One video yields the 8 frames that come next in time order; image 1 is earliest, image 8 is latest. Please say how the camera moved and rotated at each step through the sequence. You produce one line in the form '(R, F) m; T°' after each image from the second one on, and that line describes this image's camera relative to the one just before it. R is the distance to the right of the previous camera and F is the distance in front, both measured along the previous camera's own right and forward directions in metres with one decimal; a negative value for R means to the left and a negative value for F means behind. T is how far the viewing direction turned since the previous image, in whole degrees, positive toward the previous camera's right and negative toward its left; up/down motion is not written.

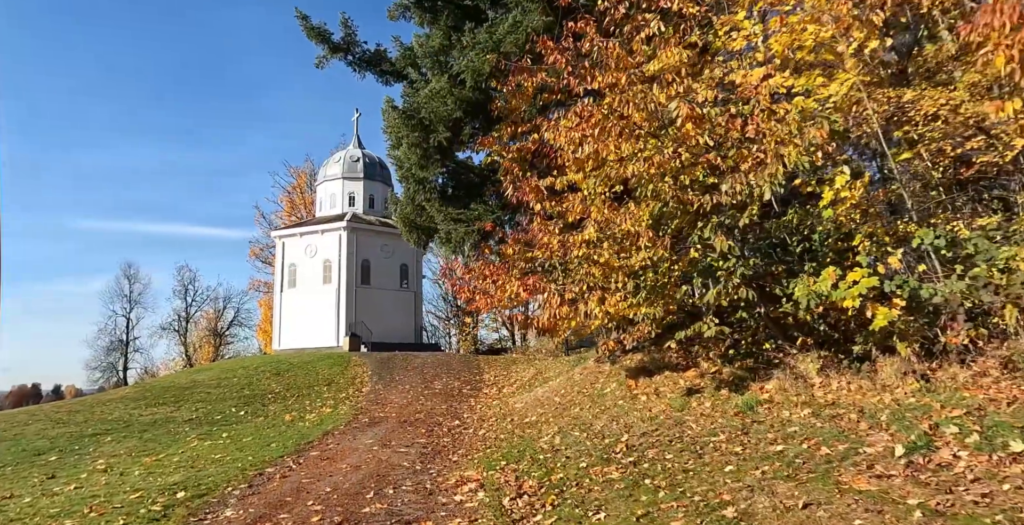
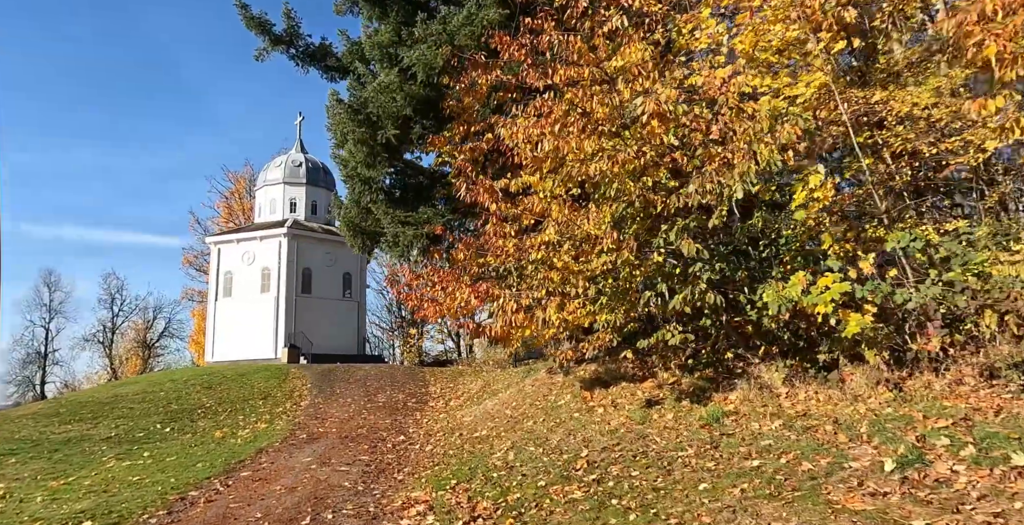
(-0.1, +0.6) m; +5°
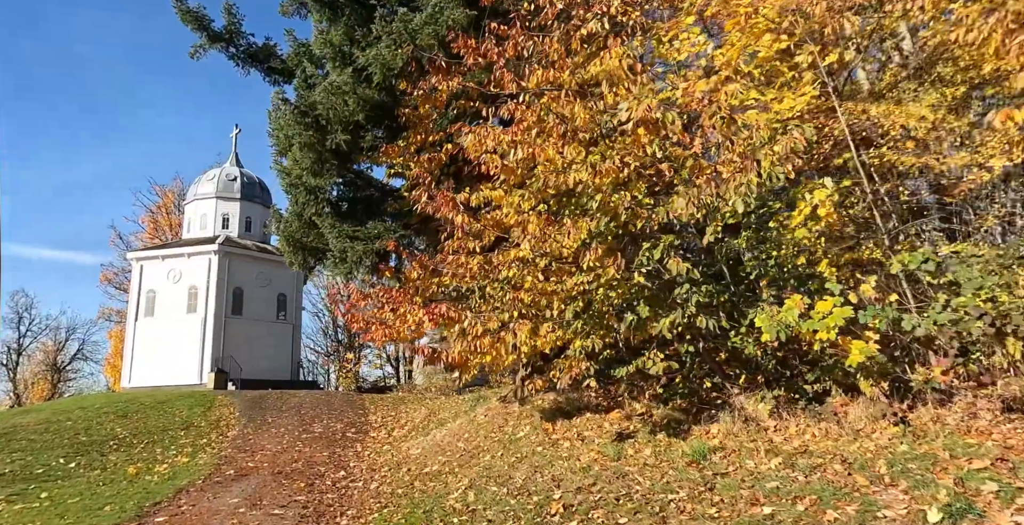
(-0.4, +0.9) m; +5°
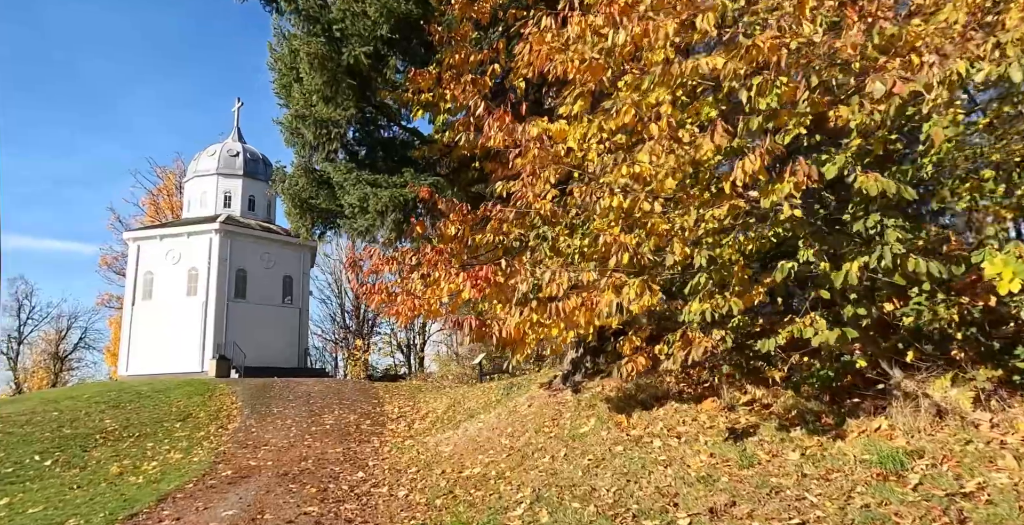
(-0.8, +2.4) m; 0°
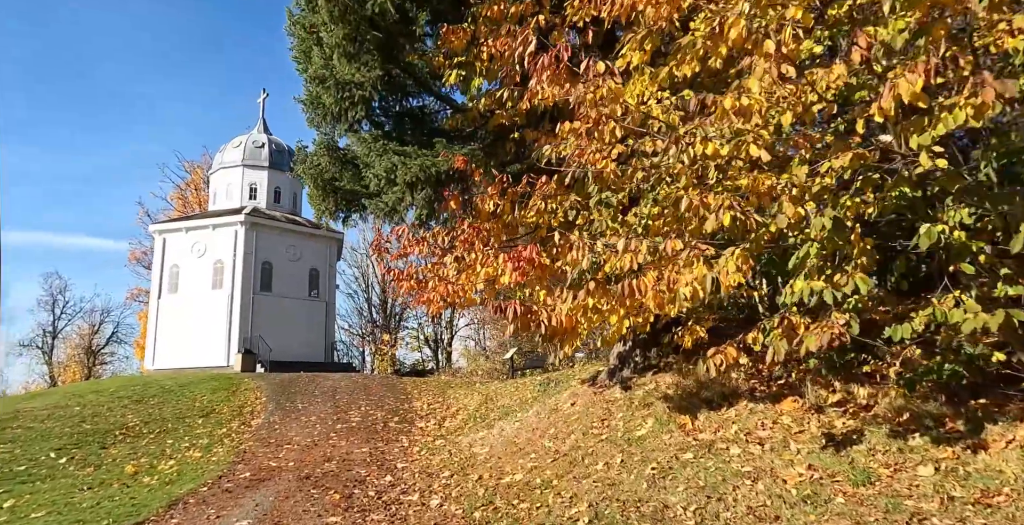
(-0.3, +1.1) m; -2°
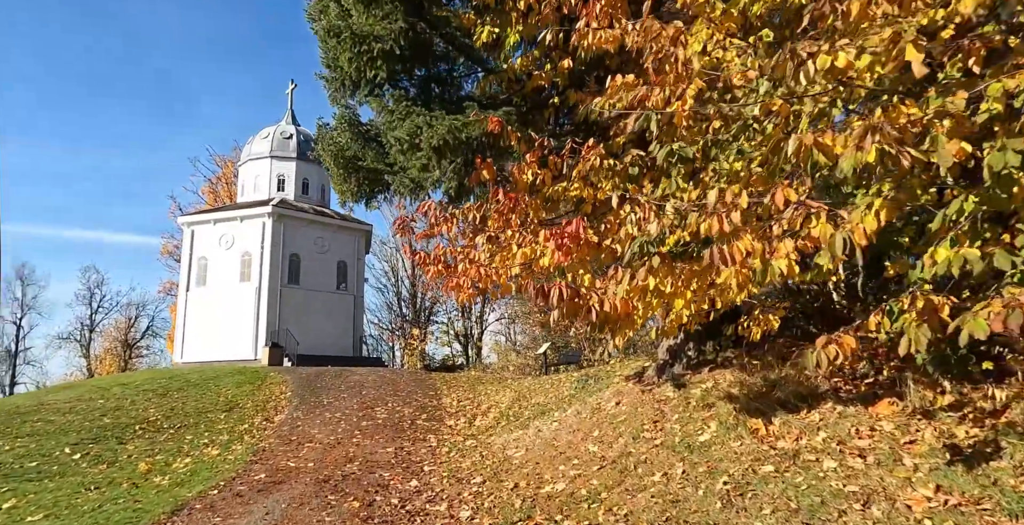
(-0.1, +1.1) m; -3°
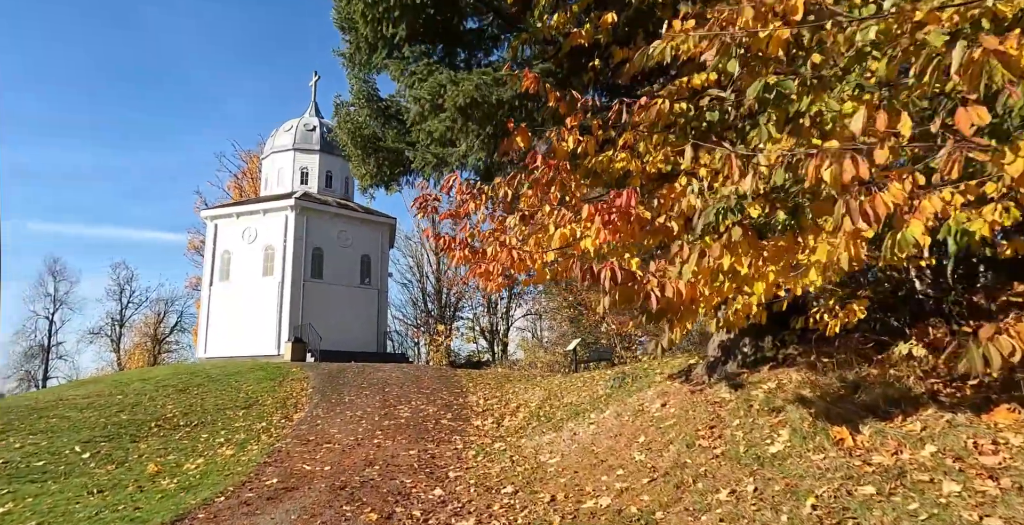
(-0.1, +1.0) m; -2°
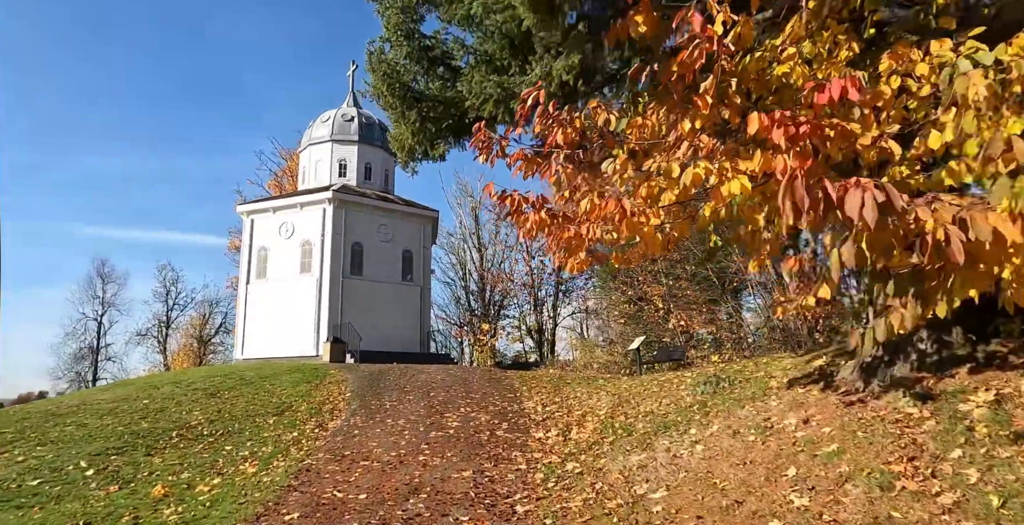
(-0.5, +2.1) m; -3°
